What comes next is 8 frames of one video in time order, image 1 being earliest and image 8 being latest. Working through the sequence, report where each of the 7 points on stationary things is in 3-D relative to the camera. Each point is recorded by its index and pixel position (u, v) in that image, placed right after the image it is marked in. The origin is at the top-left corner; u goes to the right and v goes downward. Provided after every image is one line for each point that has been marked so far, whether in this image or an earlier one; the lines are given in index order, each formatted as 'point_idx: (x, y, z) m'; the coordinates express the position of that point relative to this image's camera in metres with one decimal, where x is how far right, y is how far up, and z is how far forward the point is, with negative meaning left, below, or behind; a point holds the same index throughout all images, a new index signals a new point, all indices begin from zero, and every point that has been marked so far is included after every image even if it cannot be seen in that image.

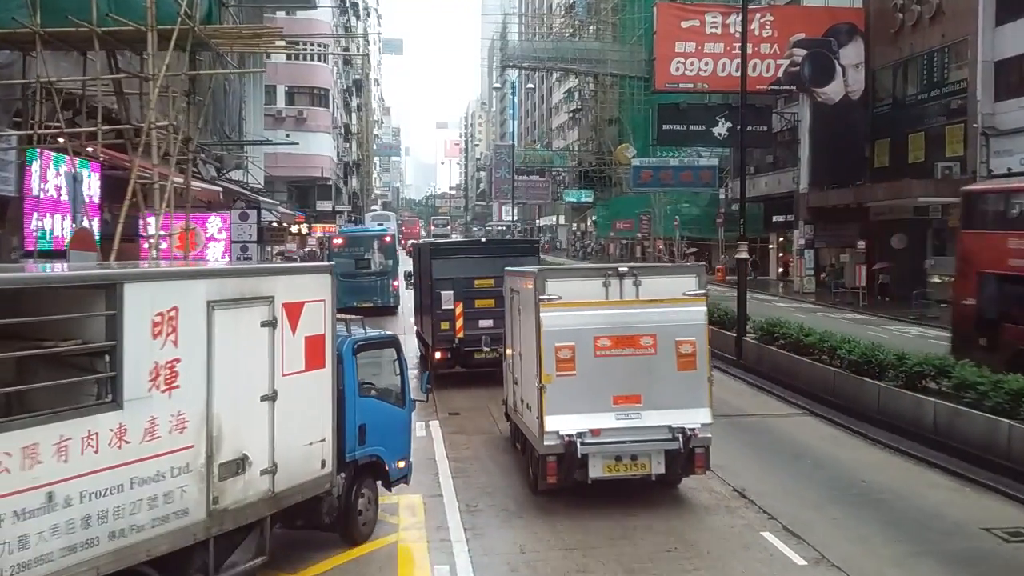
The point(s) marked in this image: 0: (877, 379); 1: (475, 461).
0: (+5.0, -1.3, +11.7) m
1: (-0.5, -2.3, +11.1) m
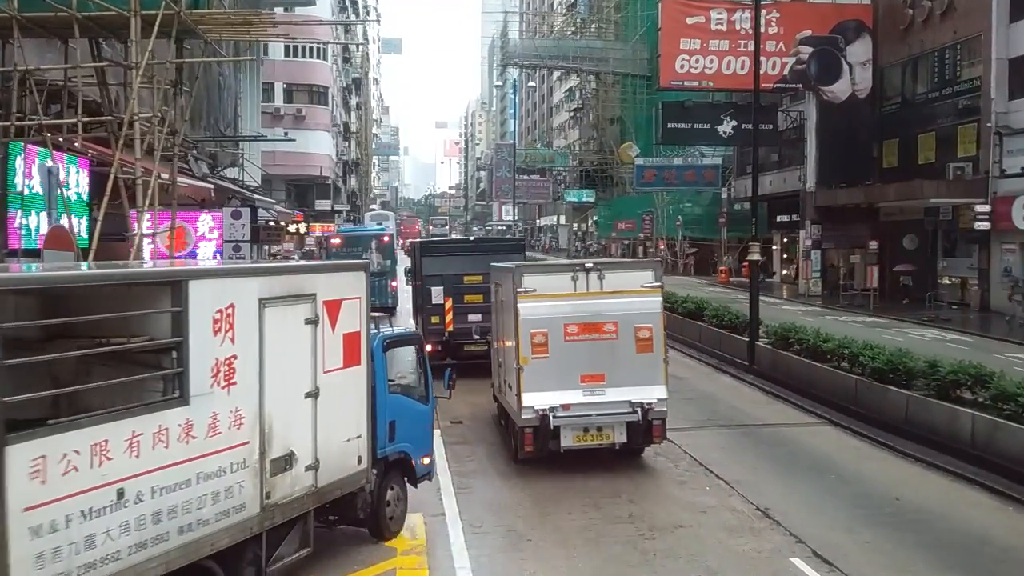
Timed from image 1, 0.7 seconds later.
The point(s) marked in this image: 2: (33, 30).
0: (+5.1, -1.3, +11.1) m
1: (-0.4, -2.3, +10.5) m
2: (-6.4, +3.5, +11.3) m
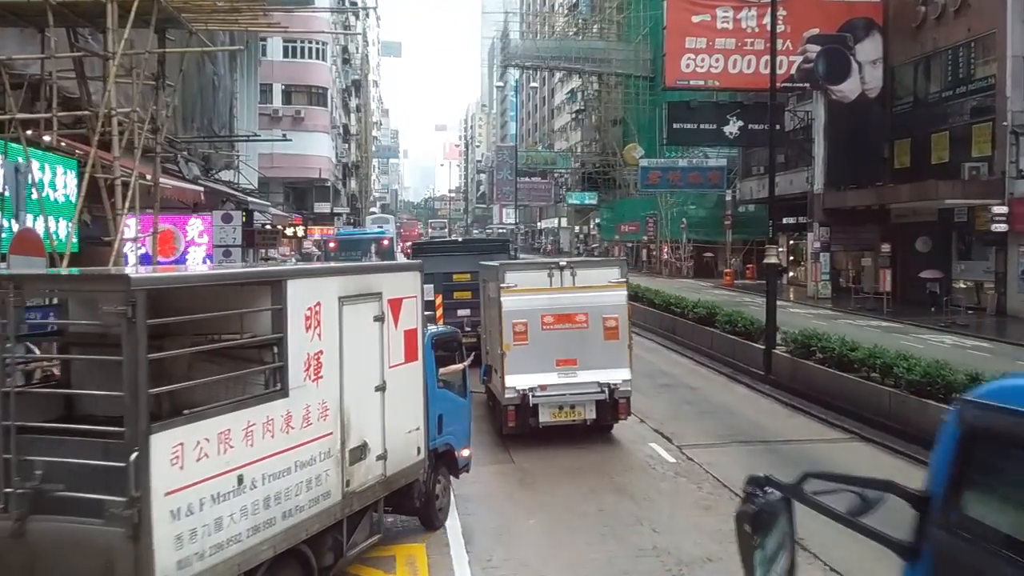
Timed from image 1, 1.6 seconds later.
0: (+5.2, -1.4, +10.3) m
1: (-0.3, -2.4, +9.7) m
2: (-6.3, +3.3, +10.6) m
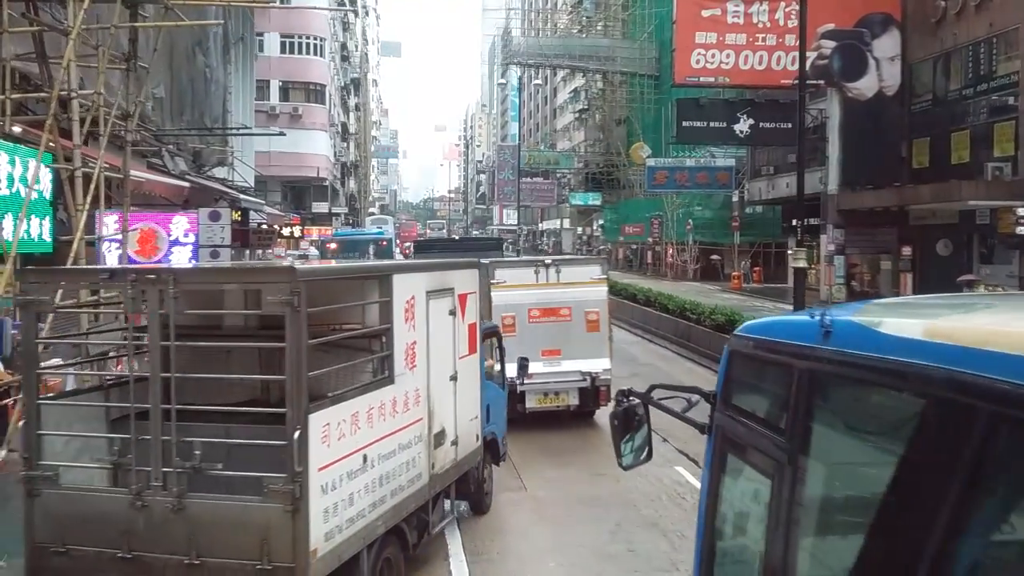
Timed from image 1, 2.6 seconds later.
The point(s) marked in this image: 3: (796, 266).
0: (+5.4, -1.5, +9.3) m
1: (-0.2, -2.5, +8.7) m
2: (-6.1, +3.3, +9.5) m
3: (+5.2, +0.4, +15.7) m
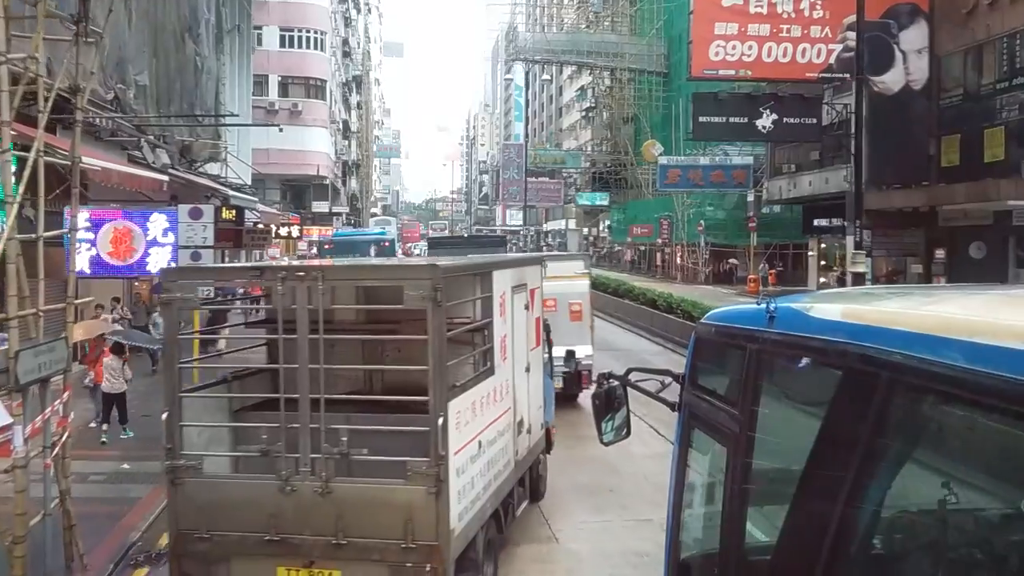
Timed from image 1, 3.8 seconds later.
0: (+5.6, -1.6, +7.8) m
1: (+0.1, -2.6, +7.2) m
2: (-5.9, +3.2, +8.1) m
3: (+5.5, +0.3, +14.2) m
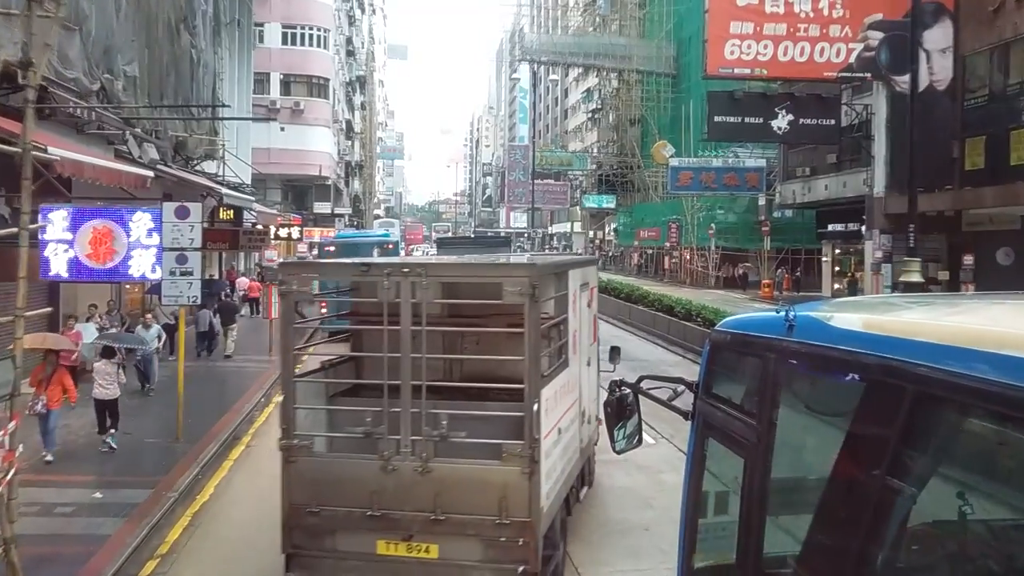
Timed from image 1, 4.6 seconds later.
0: (+5.8, -1.7, +6.8) m
1: (+0.2, -2.7, +6.2) m
2: (-5.7, +3.2, +7.1) m
3: (+5.6, +0.2, +13.2) m
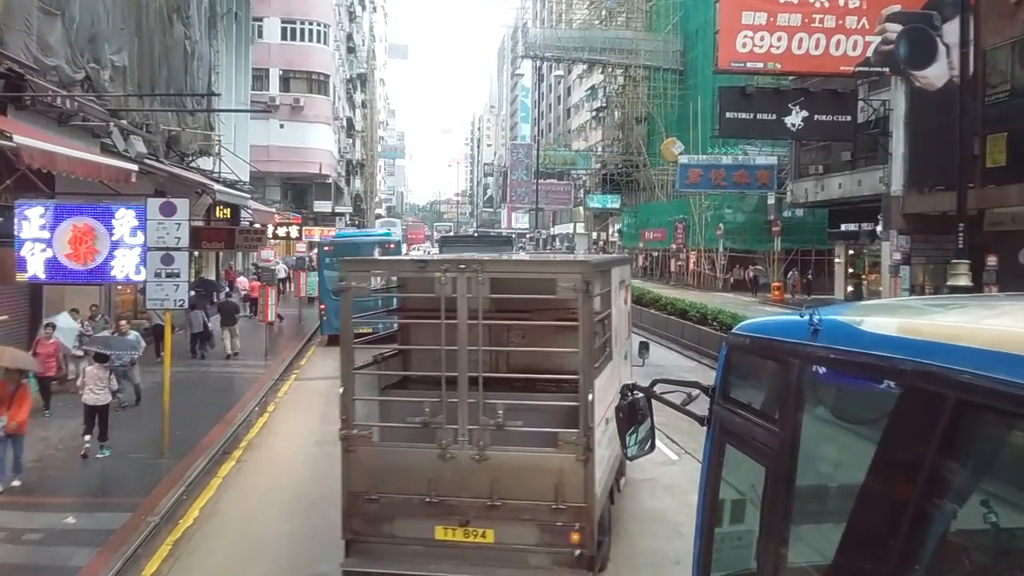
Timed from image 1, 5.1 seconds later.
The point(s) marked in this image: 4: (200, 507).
0: (+5.9, -1.8, +6.0) m
1: (+0.4, -2.7, +5.4) m
2: (-5.5, +3.1, +6.3) m
3: (+5.8, +0.1, +12.4) m
4: (-3.3, -2.3, +9.1) m
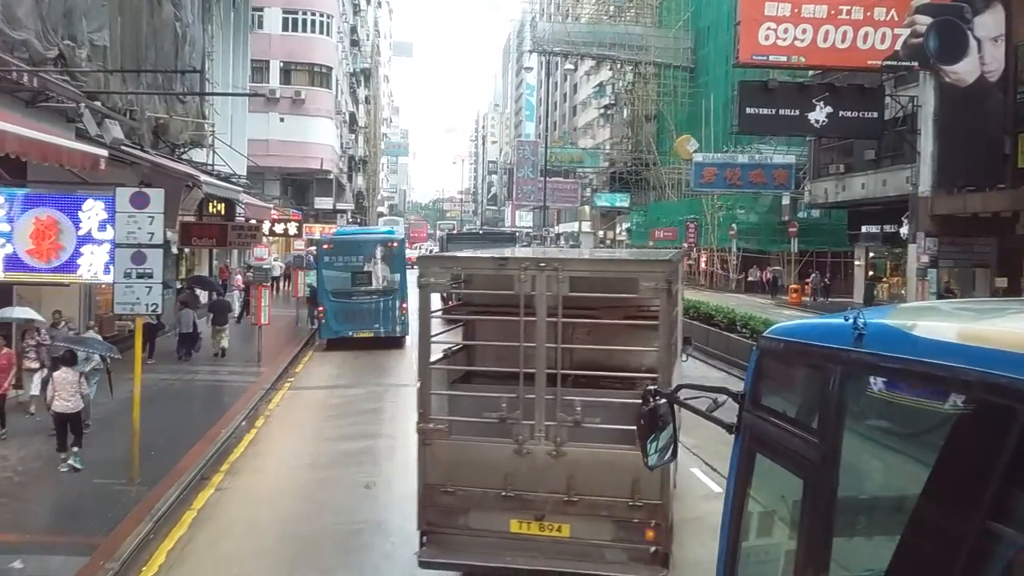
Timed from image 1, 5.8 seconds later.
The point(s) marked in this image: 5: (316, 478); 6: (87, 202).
0: (+6.1, -1.9, +4.7) m
1: (+0.6, -2.8, +4.1) m
2: (-5.3, +3.1, +5.0) m
3: (+6.0, 0.0, +11.1) m
4: (-3.1, -2.4, +7.8) m
5: (-2.4, -2.3, +10.2) m
6: (-5.1, +1.0, +10.4) m
